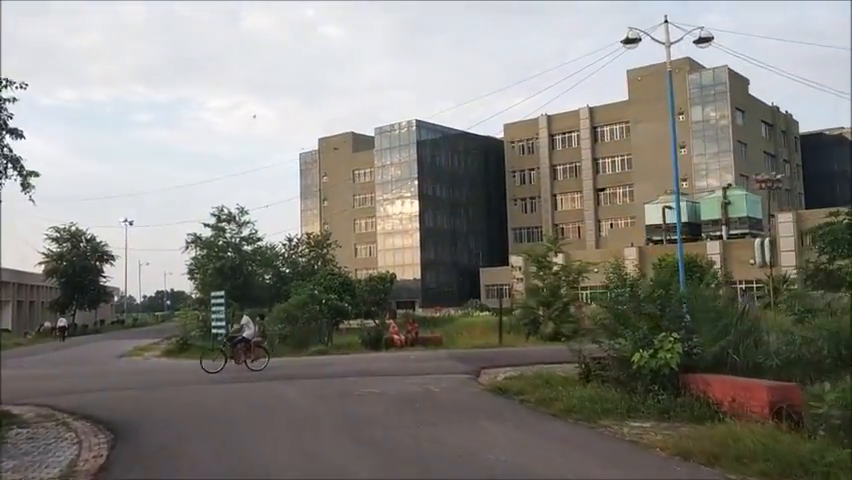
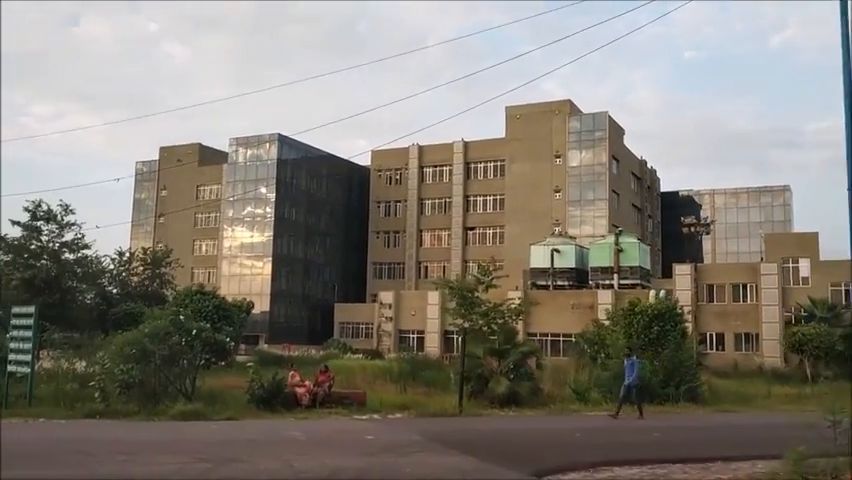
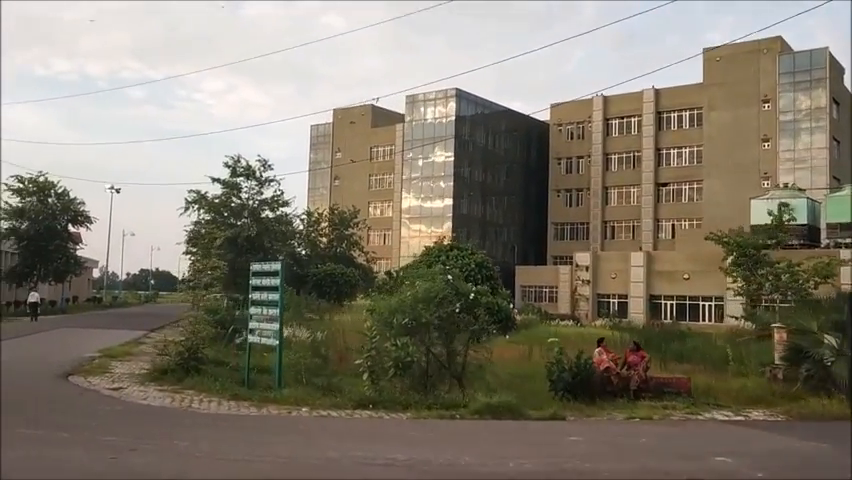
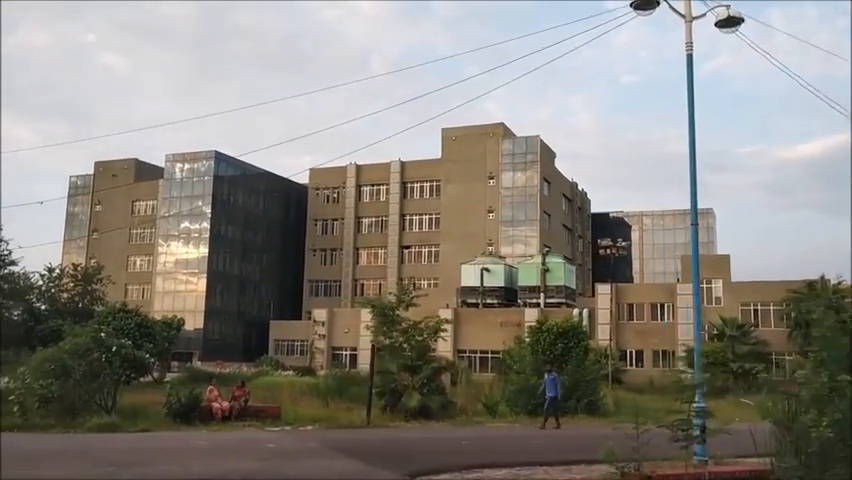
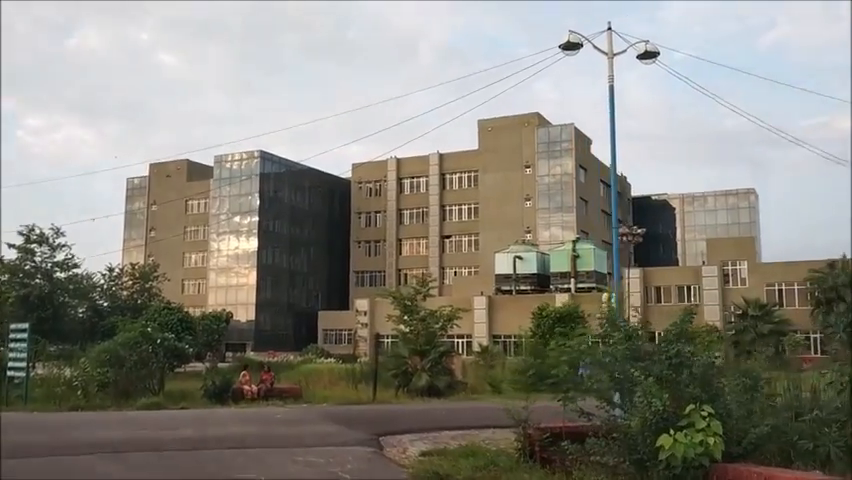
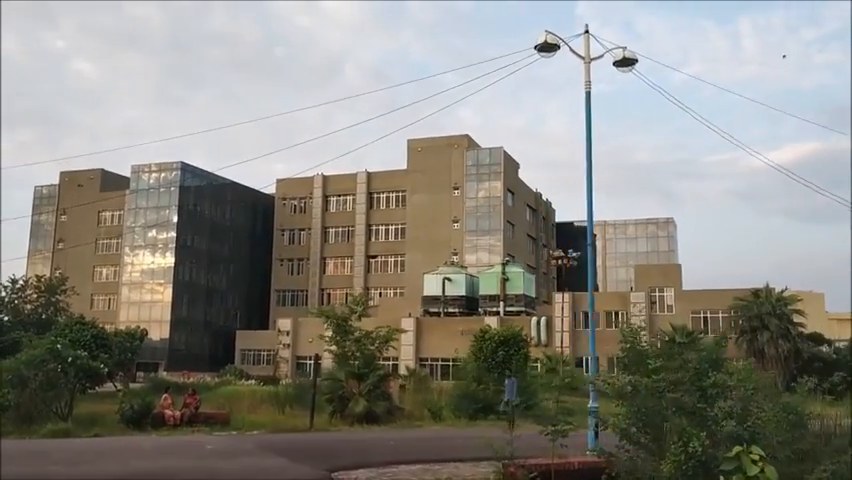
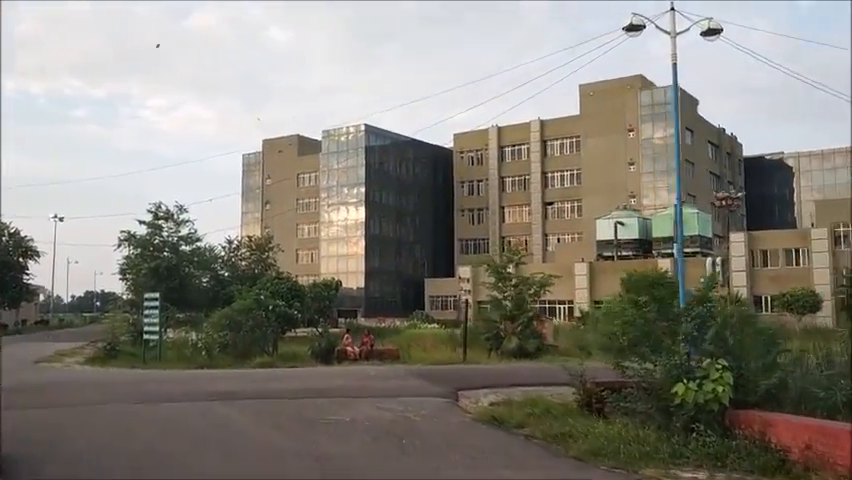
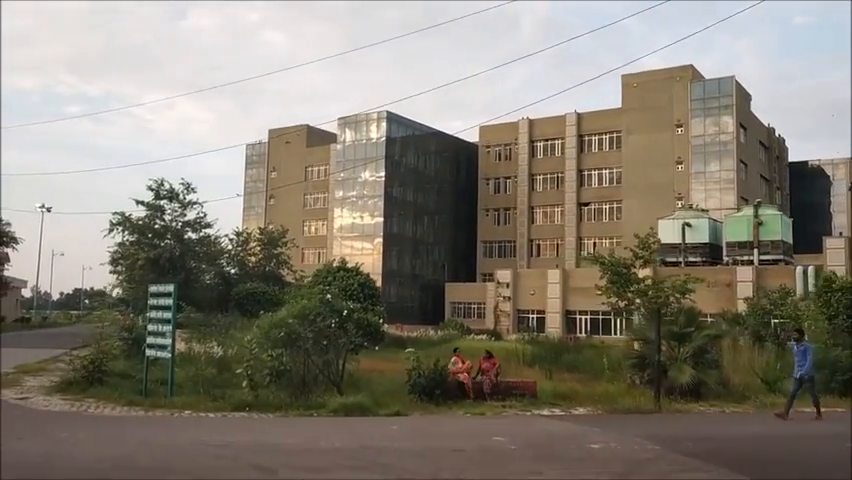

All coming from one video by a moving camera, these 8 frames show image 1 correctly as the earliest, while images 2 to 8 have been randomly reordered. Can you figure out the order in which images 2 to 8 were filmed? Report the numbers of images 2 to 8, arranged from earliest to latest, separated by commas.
7, 5, 6, 4, 2, 8, 3
